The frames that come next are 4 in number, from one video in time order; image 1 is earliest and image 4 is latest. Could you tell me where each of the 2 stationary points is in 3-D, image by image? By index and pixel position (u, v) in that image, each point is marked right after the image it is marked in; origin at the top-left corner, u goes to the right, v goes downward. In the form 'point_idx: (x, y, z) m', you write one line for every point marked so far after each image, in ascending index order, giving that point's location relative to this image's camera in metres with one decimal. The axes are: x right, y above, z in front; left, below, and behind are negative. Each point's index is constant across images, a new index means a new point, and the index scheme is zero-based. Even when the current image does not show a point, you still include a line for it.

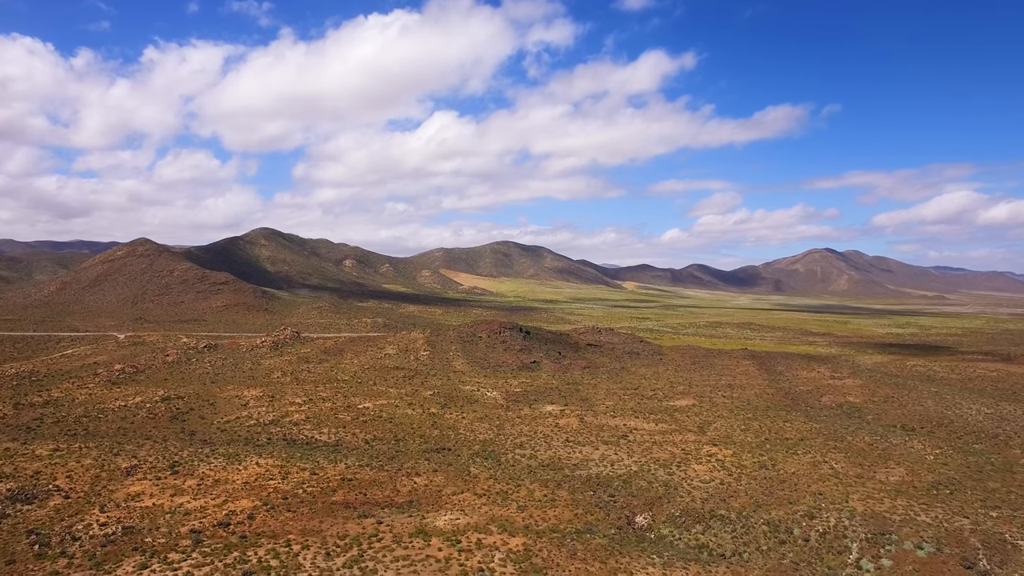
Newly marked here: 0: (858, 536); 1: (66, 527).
0: (+12.6, -9.1, +19.9) m
1: (-15.0, -8.1, +18.3) m
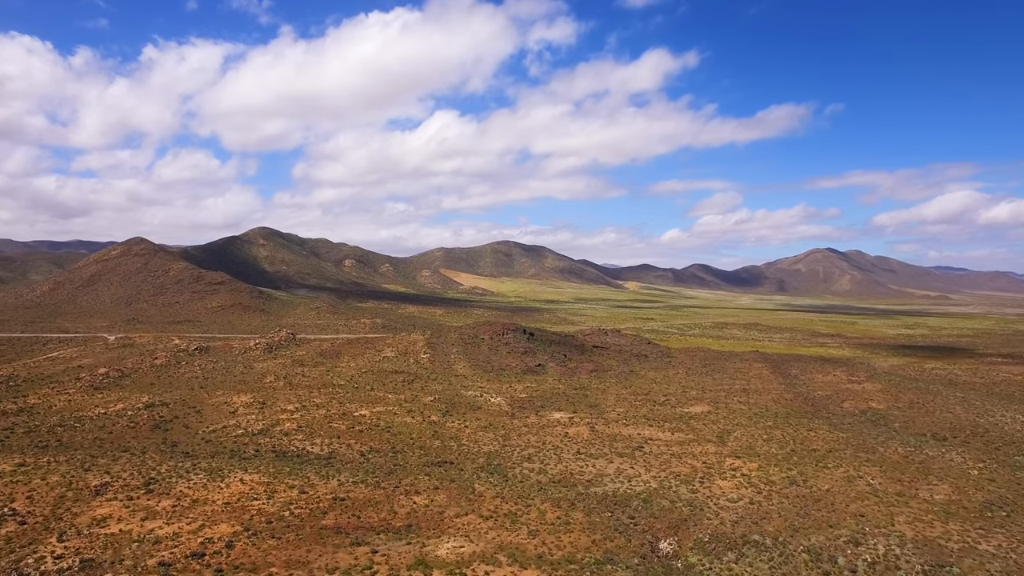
0: (+13.0, -9.1, +17.6) m
1: (-14.7, -8.1, +16.1) m
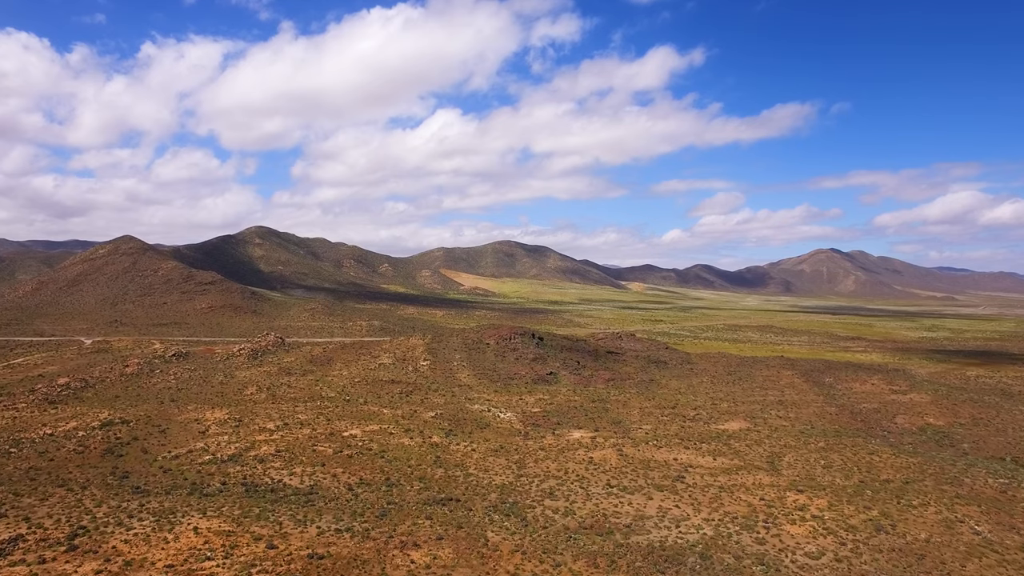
0: (+13.8, -9.1, +12.8) m
1: (-13.9, -8.1, +11.3) m
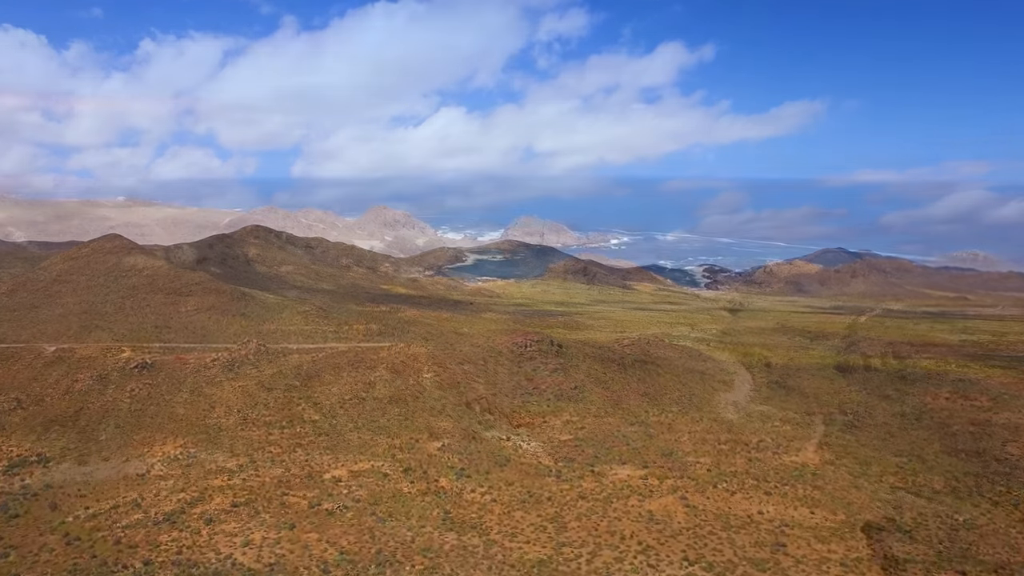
0: (+15.0, -9.0, +5.8) m
1: (-12.6, -8.0, +4.3) m
